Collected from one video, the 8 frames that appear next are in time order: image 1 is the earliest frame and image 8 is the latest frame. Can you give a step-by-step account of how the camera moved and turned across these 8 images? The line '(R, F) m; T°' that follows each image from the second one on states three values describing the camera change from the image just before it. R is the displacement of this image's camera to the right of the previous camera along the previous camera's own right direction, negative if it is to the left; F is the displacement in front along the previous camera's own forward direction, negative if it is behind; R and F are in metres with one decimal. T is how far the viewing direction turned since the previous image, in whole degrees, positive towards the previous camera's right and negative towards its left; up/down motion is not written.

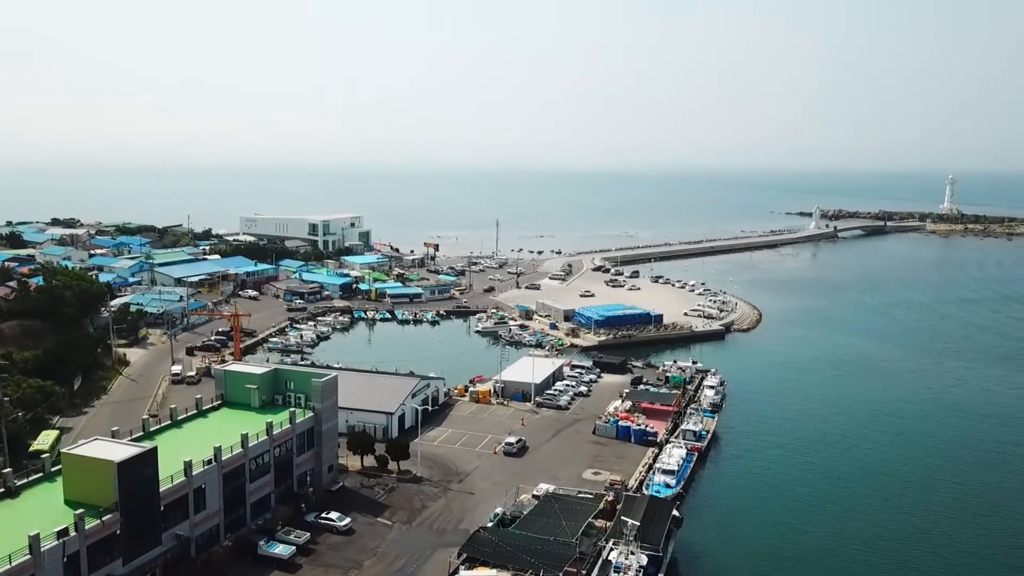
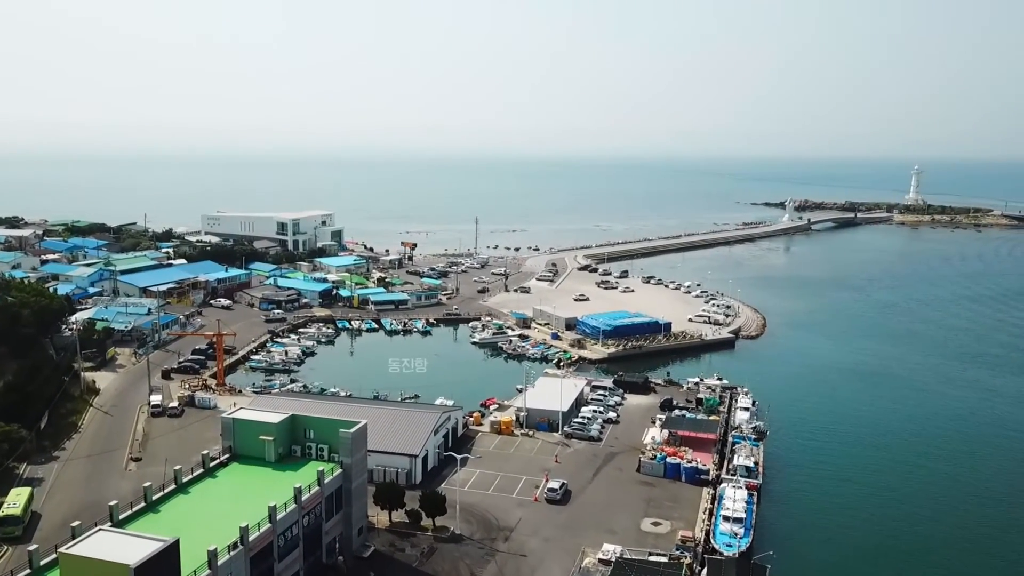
(-1.0, +1.3) m; +3°
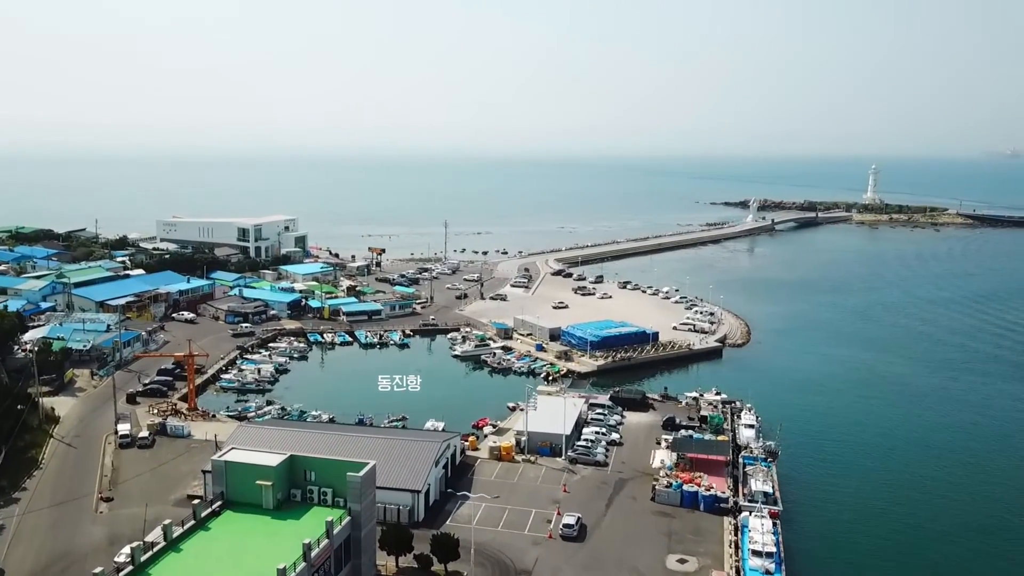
(-0.6, +0.7) m; +3°
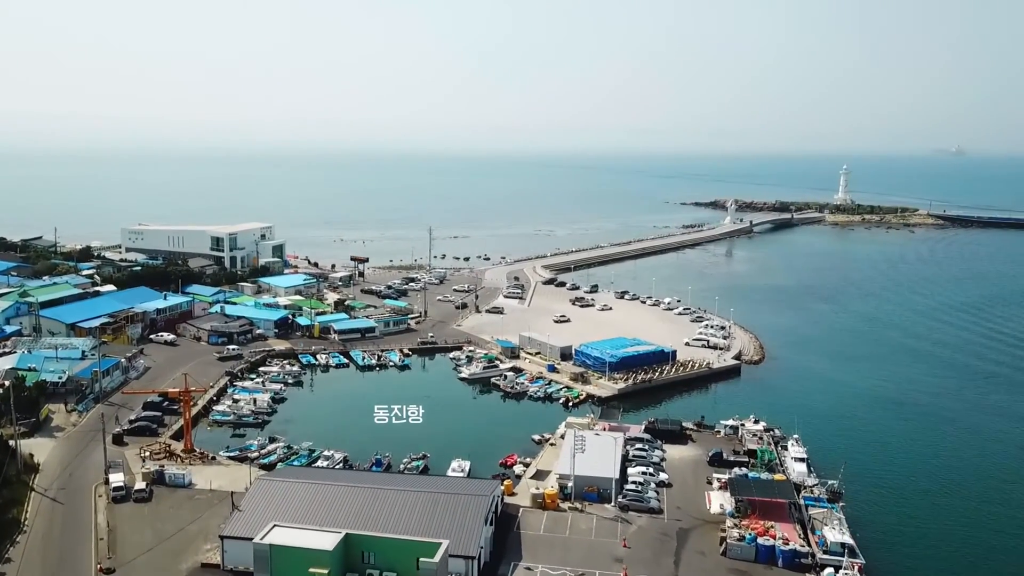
(-1.0, +1.1) m; +3°
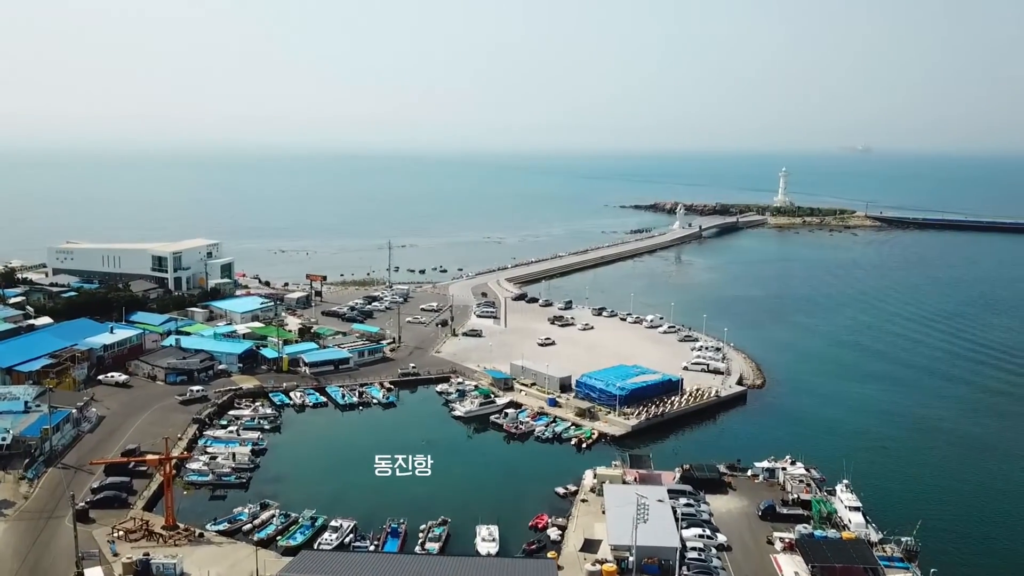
(-1.3, +1.3) m; +5°
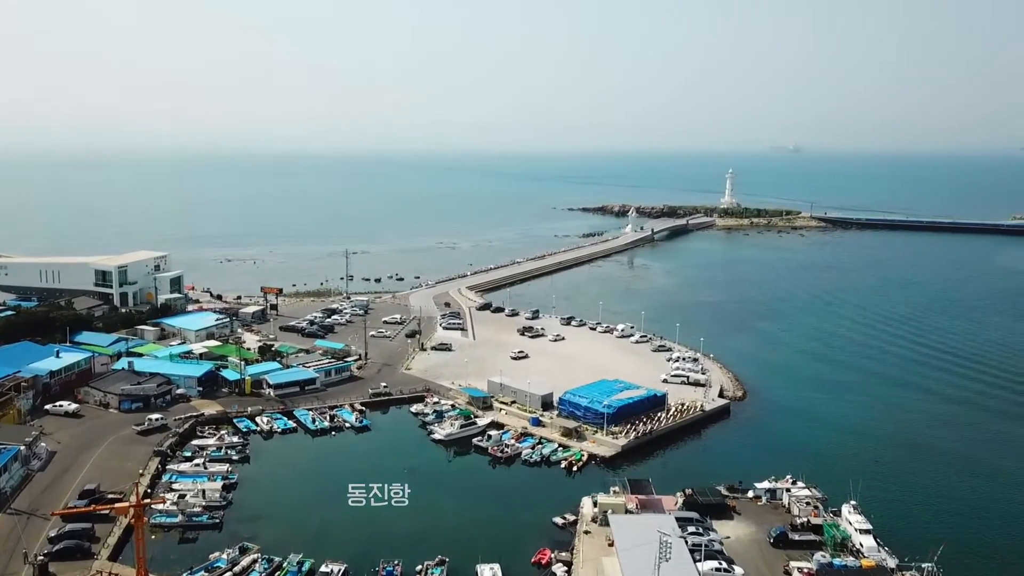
(-0.7, +0.7) m; +4°
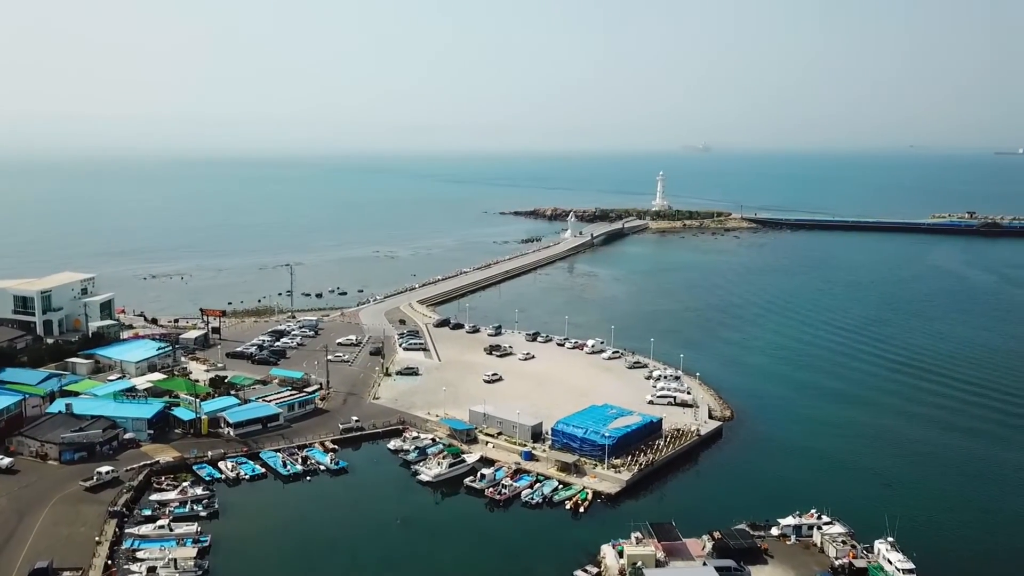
(-1.1, +1.1) m; +6°
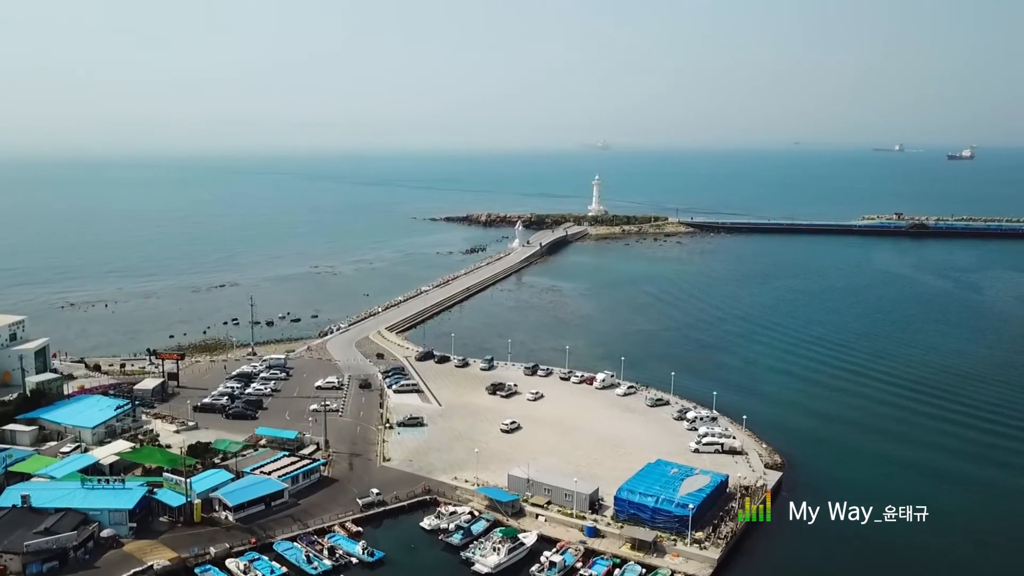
(-2.0, +2.0) m; +7°
